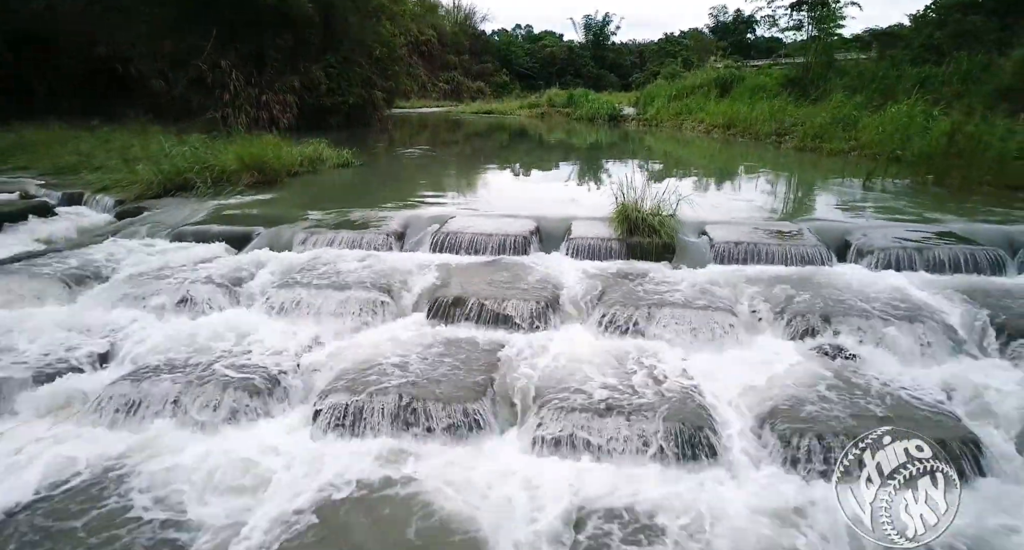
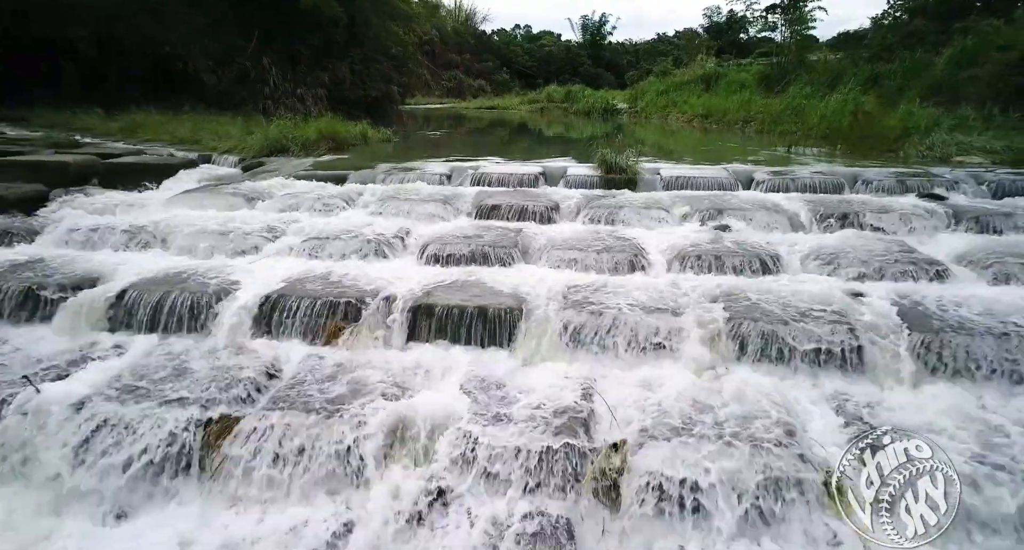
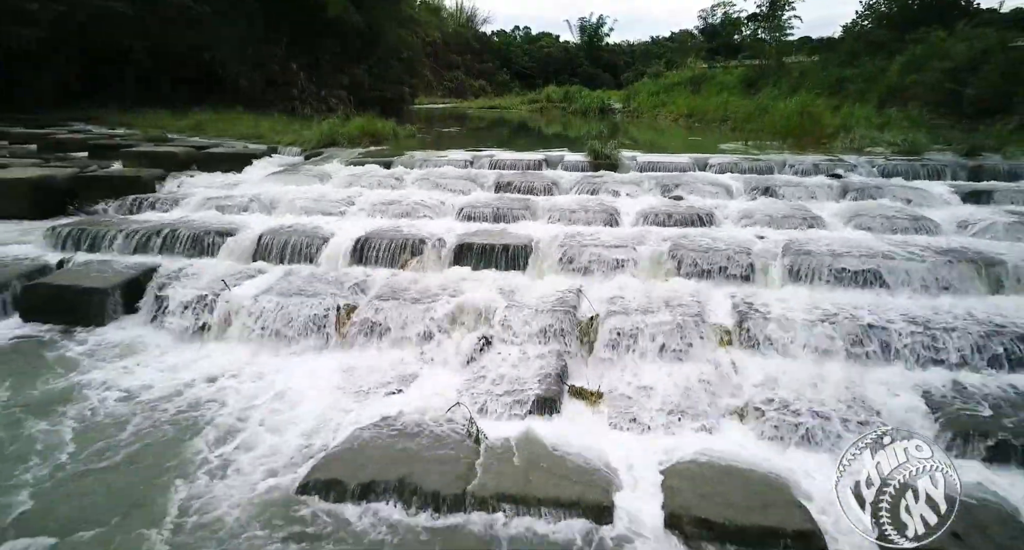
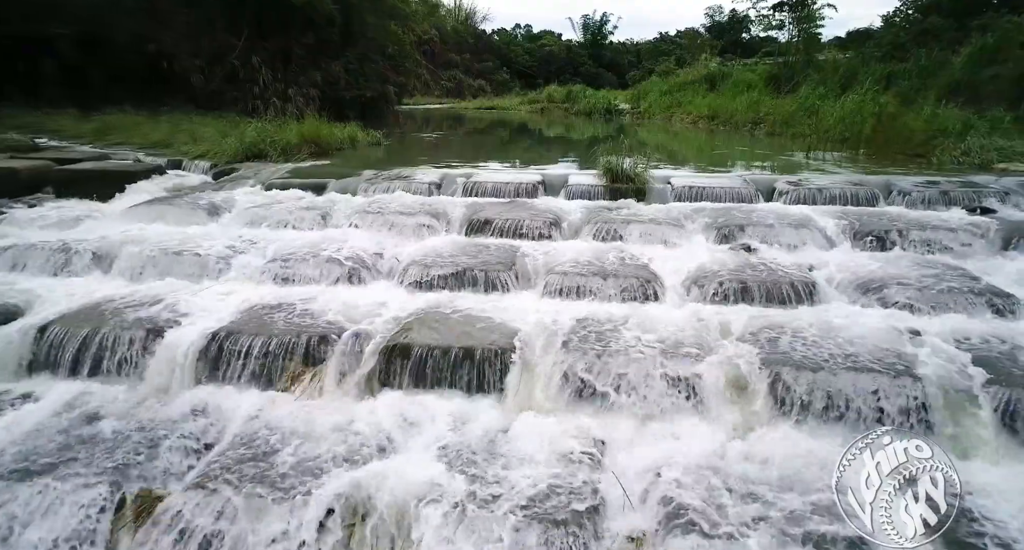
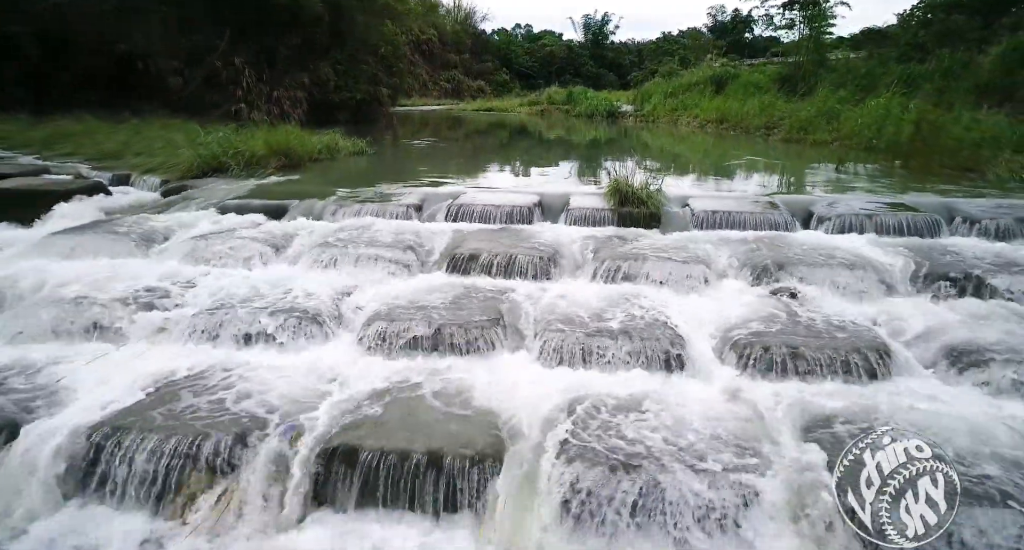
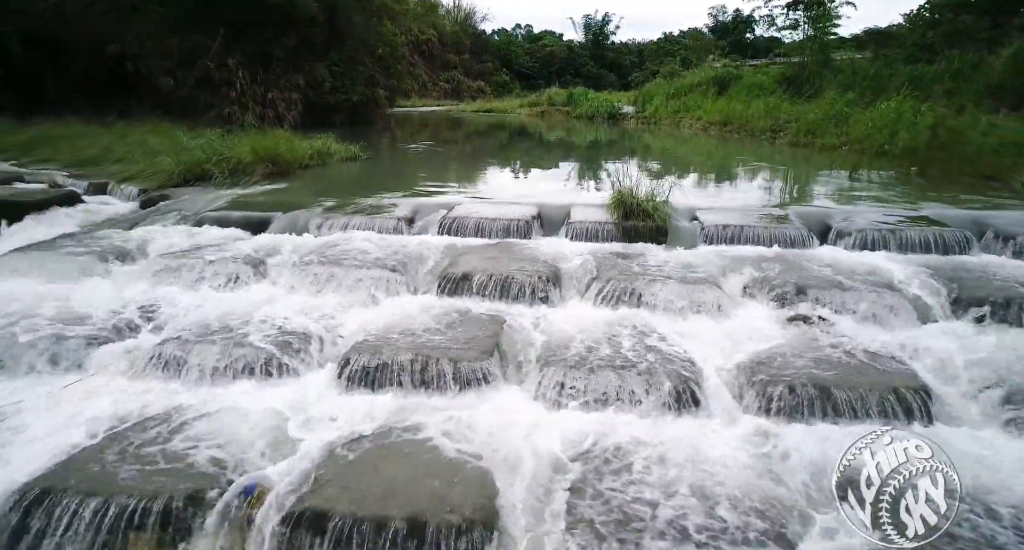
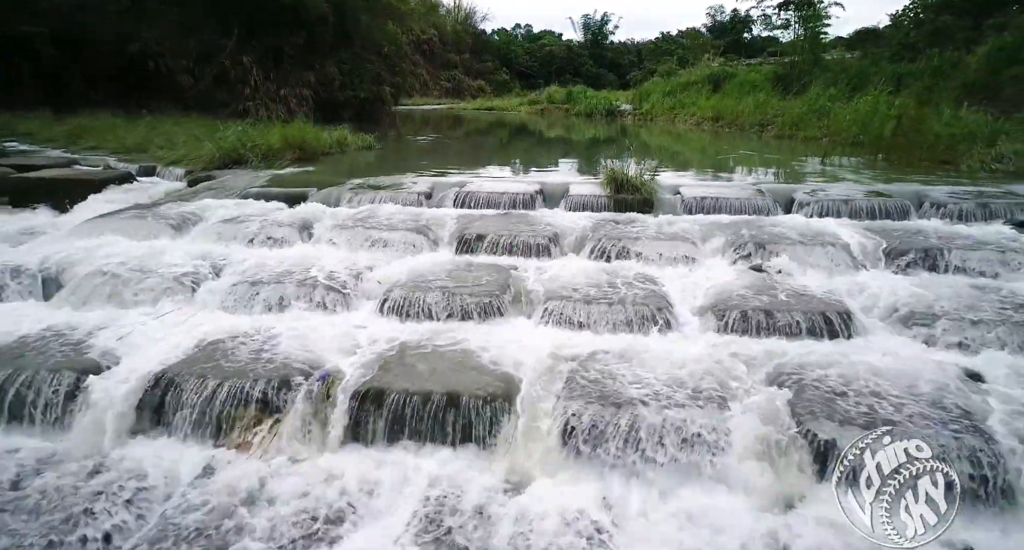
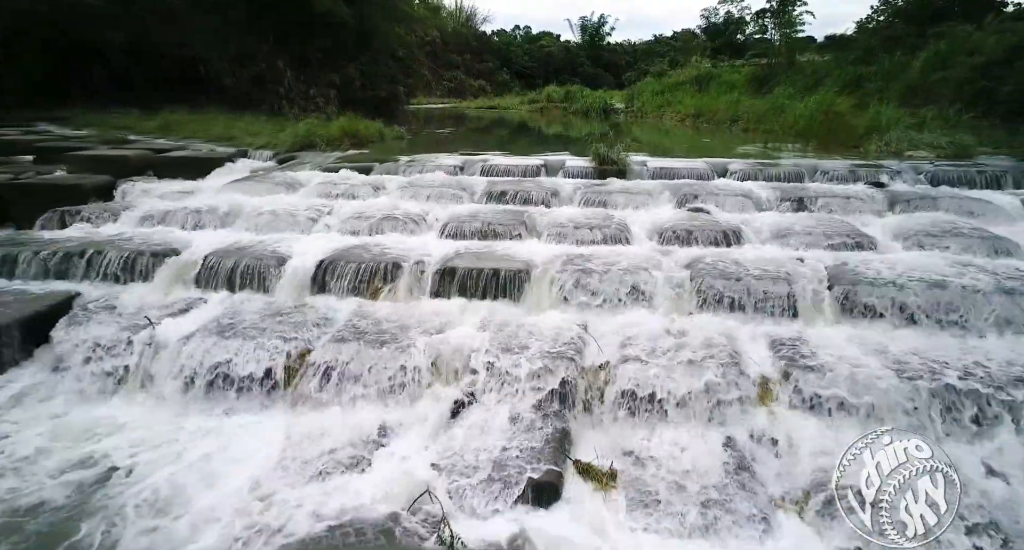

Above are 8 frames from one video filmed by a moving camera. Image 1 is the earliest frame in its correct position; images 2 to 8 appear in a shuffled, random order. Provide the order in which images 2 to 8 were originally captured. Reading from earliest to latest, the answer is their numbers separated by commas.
6, 5, 7, 4, 2, 8, 3
